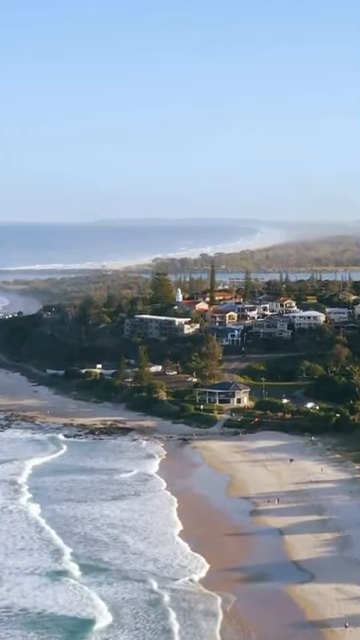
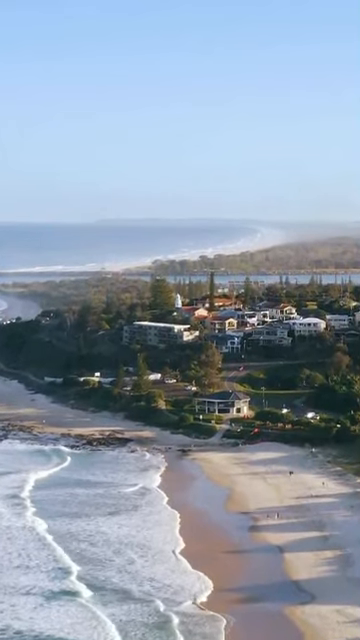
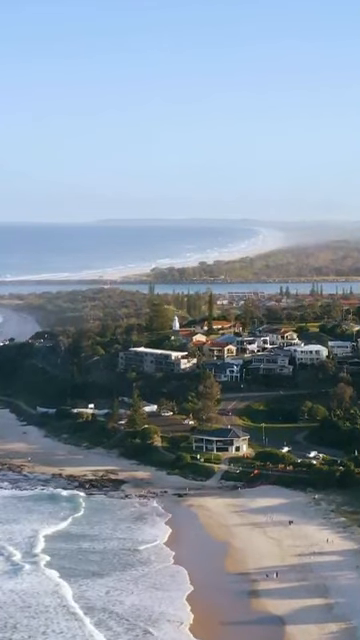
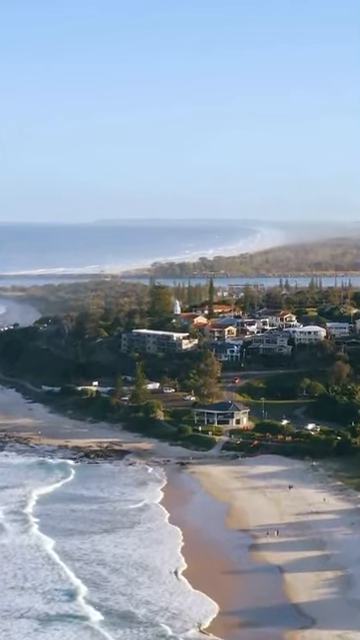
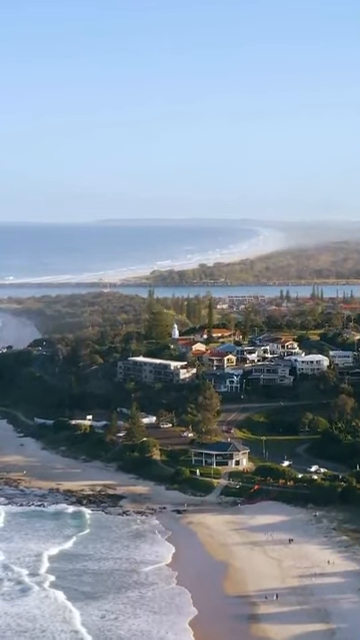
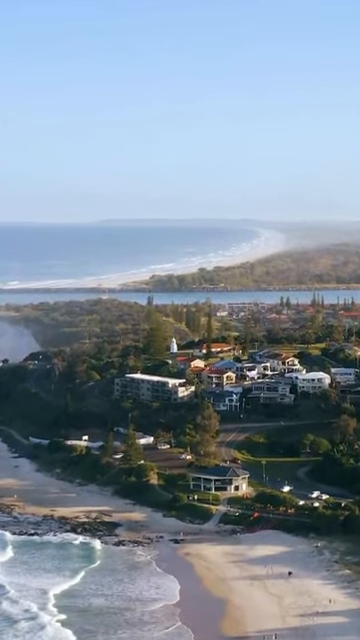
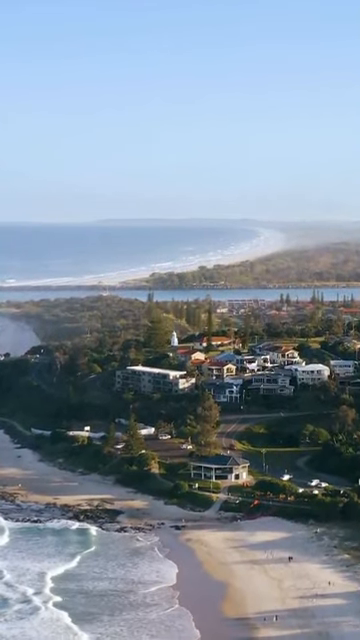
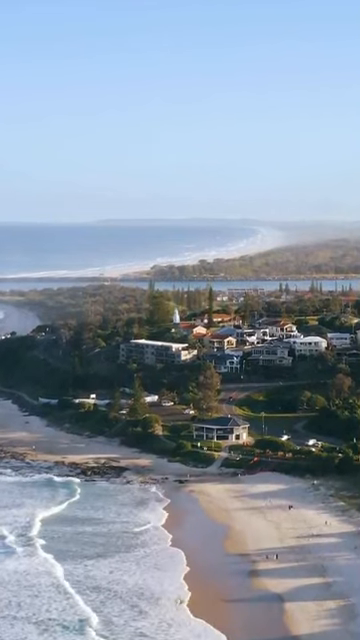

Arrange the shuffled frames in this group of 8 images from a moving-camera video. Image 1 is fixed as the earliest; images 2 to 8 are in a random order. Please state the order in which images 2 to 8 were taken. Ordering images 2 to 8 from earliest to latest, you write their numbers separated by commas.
2, 4, 8, 3, 5, 7, 6
